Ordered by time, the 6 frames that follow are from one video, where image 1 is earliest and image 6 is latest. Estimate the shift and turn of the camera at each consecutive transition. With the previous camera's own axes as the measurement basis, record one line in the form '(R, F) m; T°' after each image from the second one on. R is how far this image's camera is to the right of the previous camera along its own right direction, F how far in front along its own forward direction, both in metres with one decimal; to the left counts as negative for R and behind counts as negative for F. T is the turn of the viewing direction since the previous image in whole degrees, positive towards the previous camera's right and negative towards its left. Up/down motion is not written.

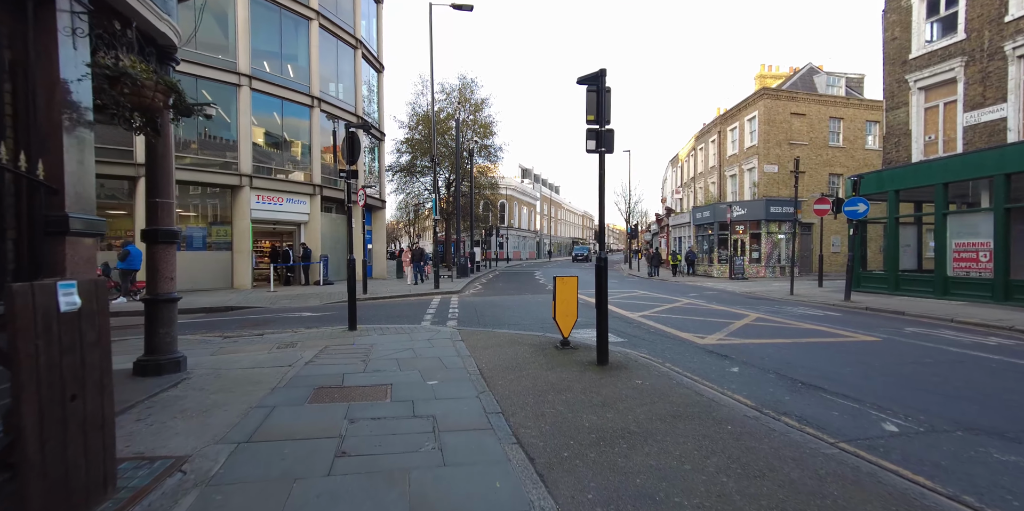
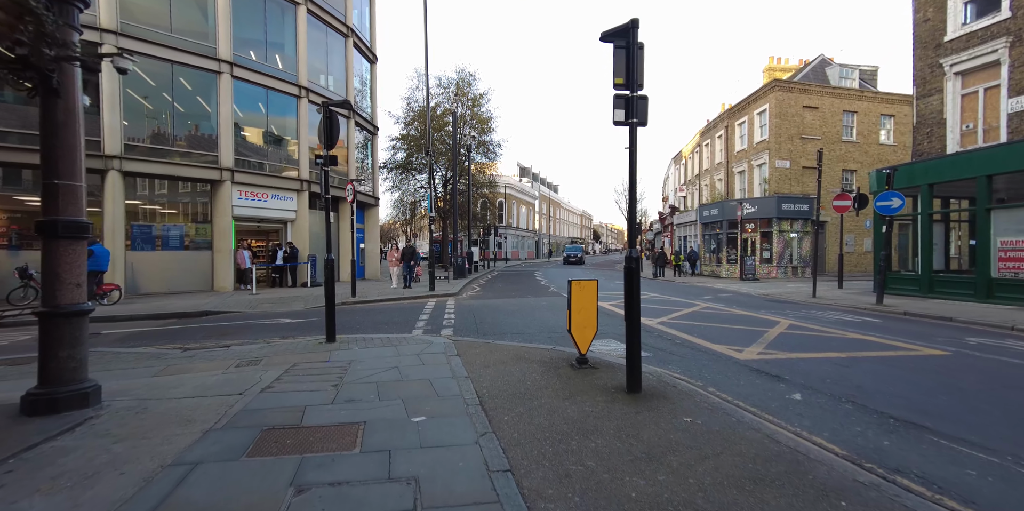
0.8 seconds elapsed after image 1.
(-0.1, +1.1) m; 0°
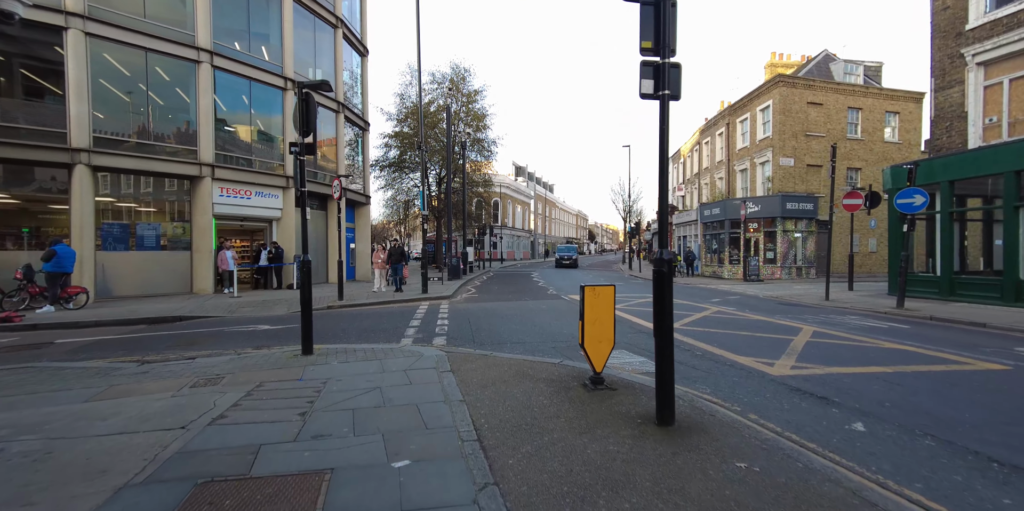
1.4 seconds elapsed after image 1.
(-0.1, +0.8) m; +1°
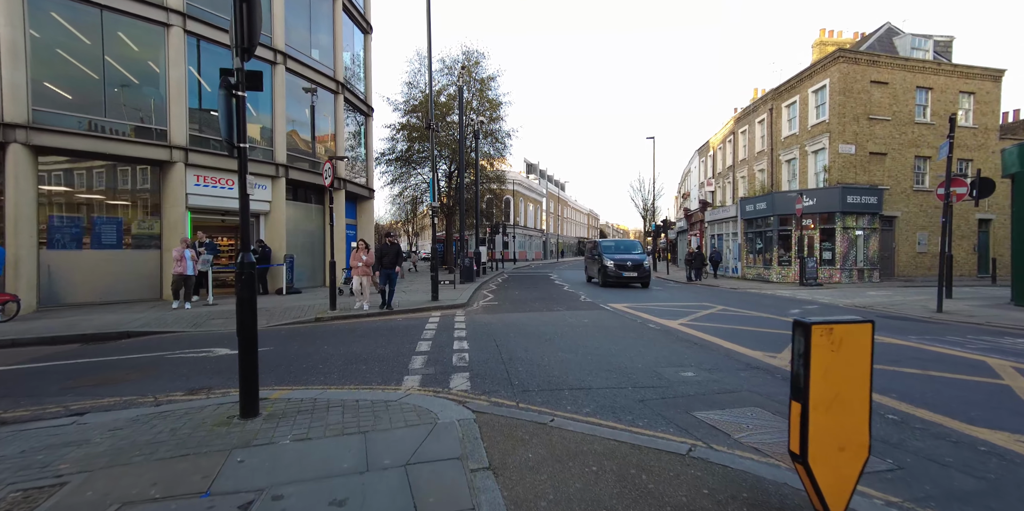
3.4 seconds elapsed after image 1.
(-0.6, +2.5) m; -1°
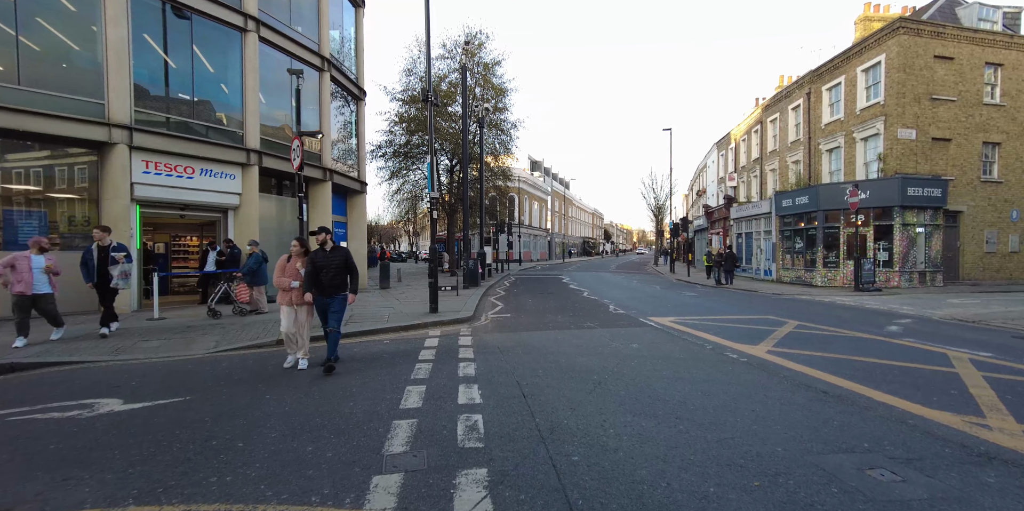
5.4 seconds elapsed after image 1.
(-0.4, +2.4) m; 0°
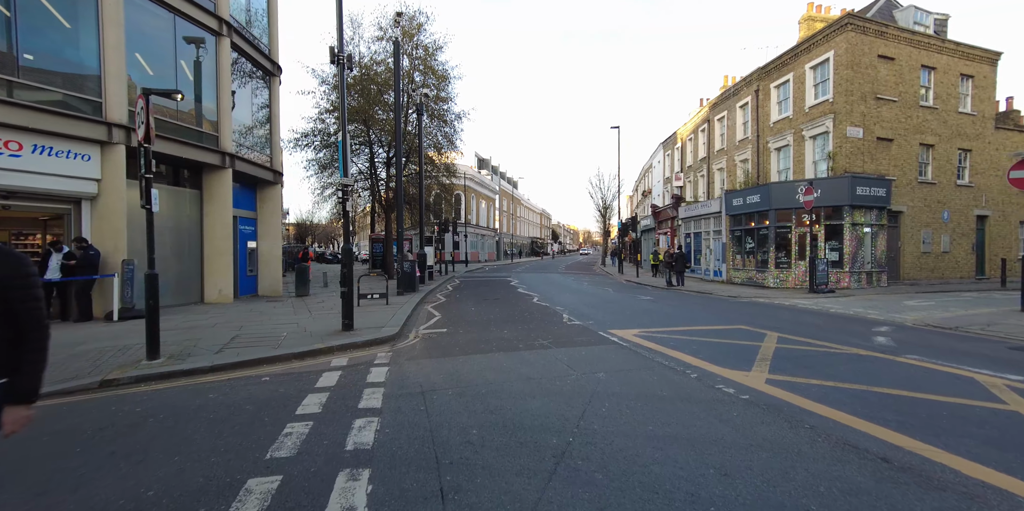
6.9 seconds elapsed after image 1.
(+0.3, +1.8) m; +7°
